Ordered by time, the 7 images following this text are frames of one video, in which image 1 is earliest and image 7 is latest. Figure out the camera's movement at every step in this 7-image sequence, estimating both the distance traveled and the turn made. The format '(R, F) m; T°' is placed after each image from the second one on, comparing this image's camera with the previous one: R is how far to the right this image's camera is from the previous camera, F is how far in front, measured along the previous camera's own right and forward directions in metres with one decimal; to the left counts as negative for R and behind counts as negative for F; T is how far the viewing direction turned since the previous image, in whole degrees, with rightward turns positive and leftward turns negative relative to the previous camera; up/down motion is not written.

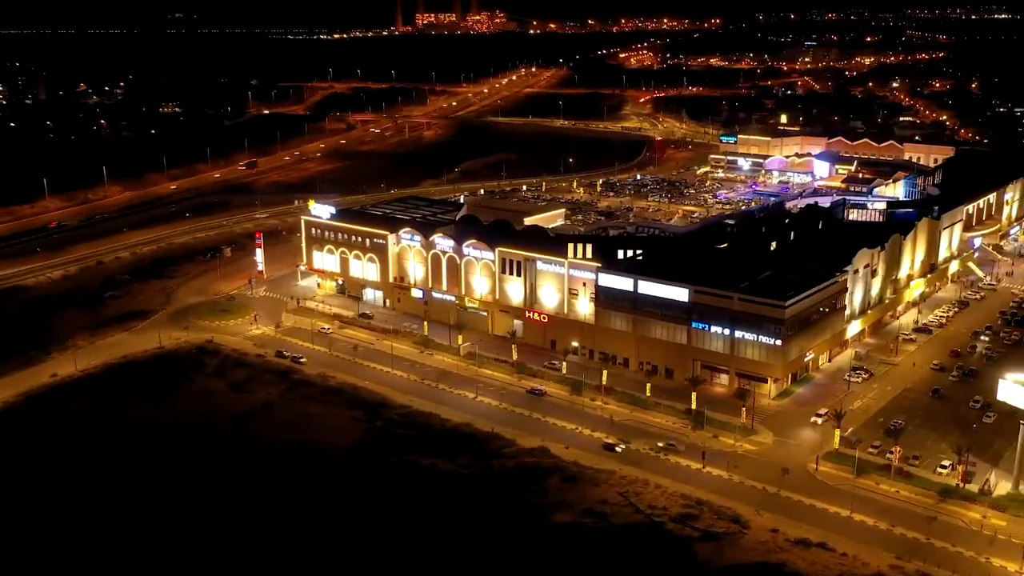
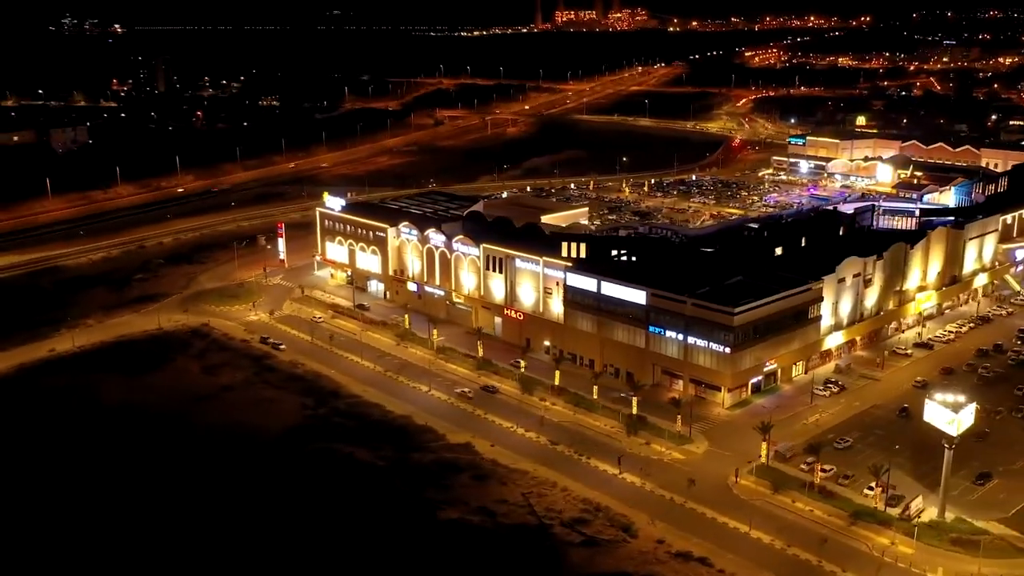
(+7.0, +0.5) m; -8°
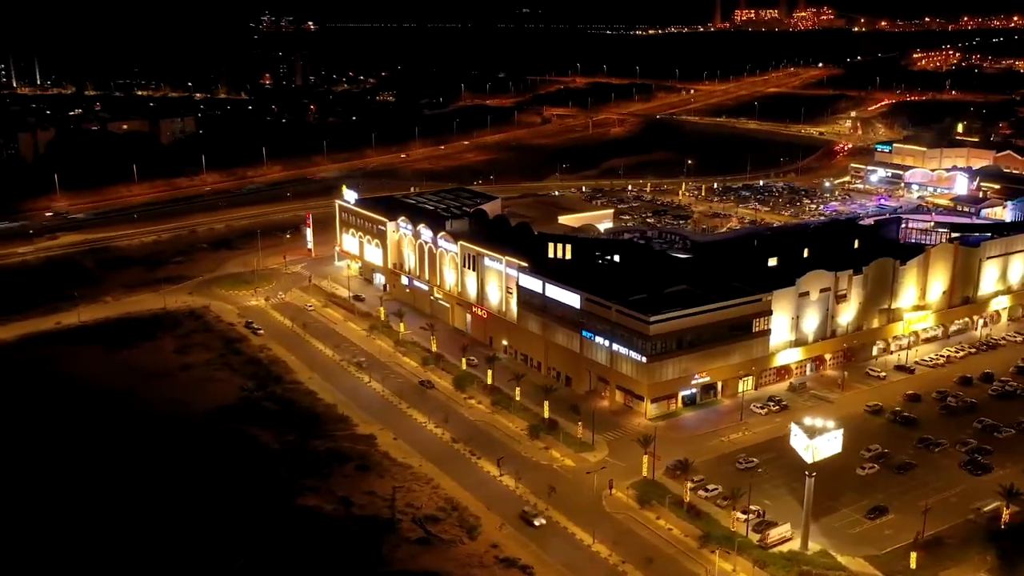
(+9.1, +0.7) m; -10°
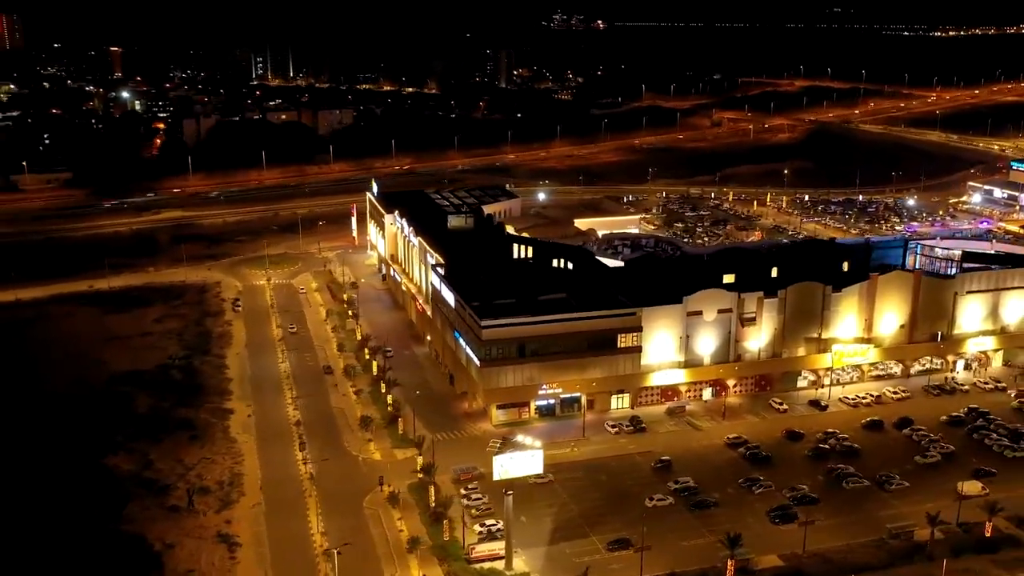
(+15.0, +1.9) m; -16°
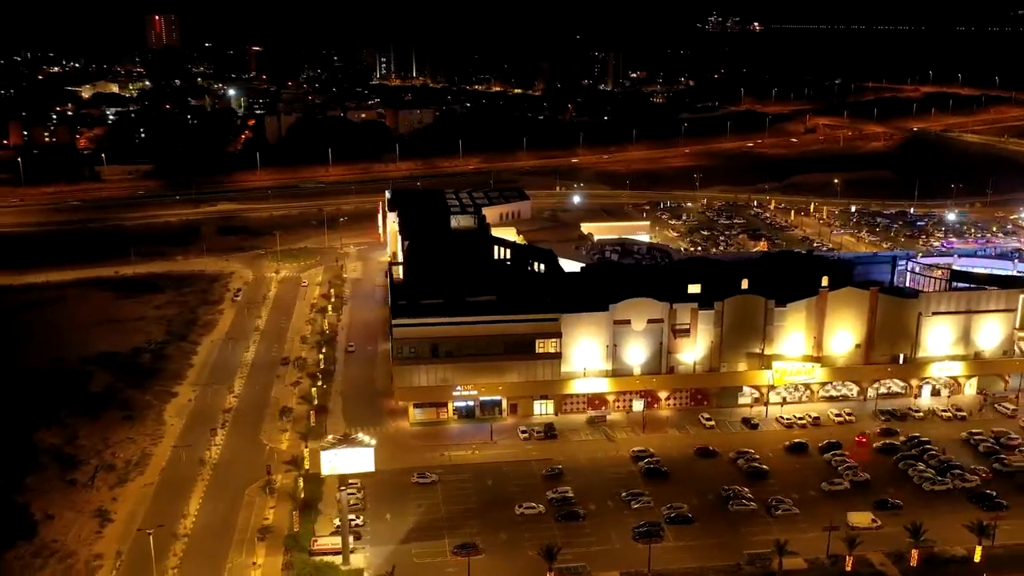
(+8.1, +0.6) m; -8°
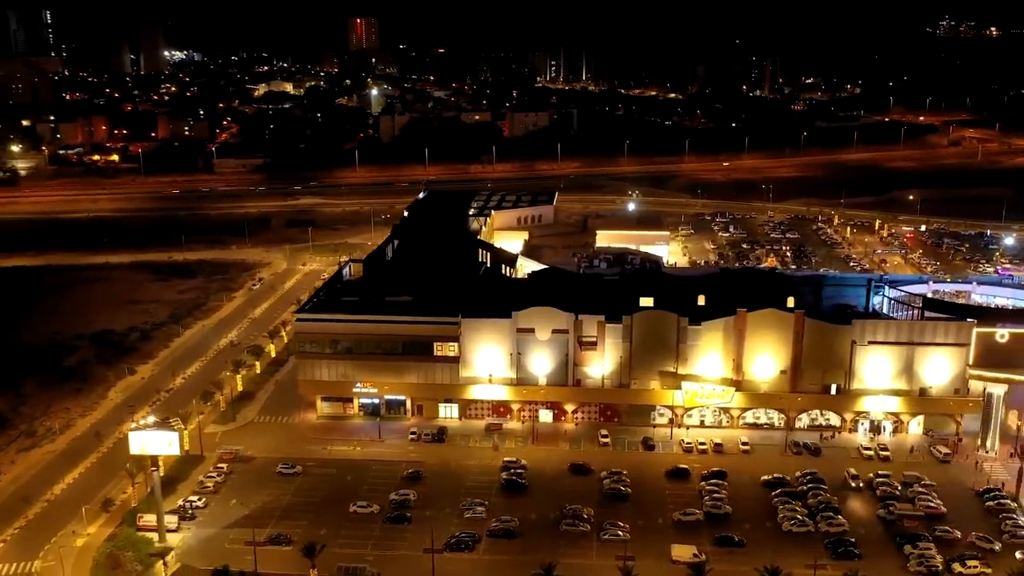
(+10.7, +1.2) m; -12°
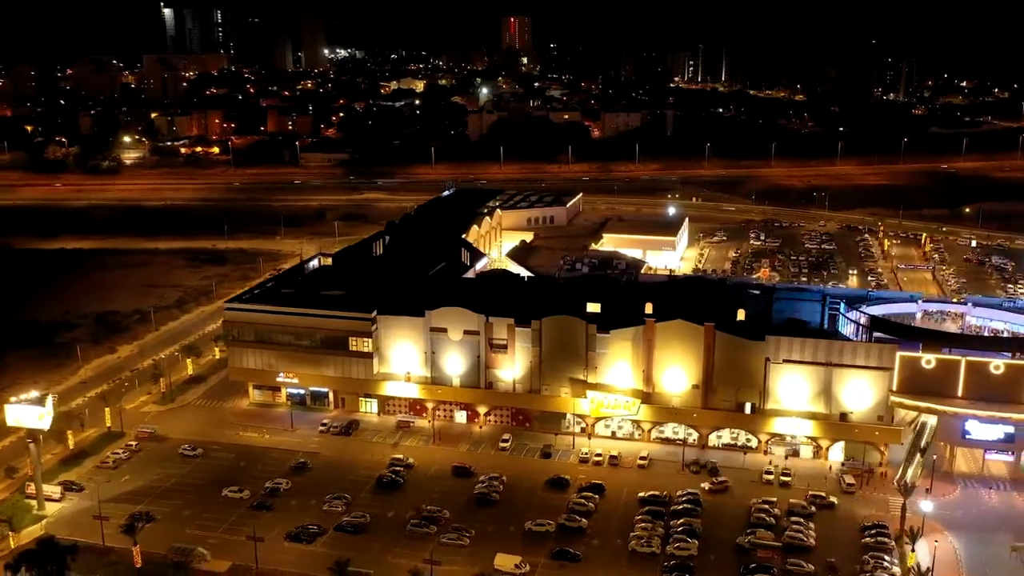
(+8.9, +0.9) m; -10°
